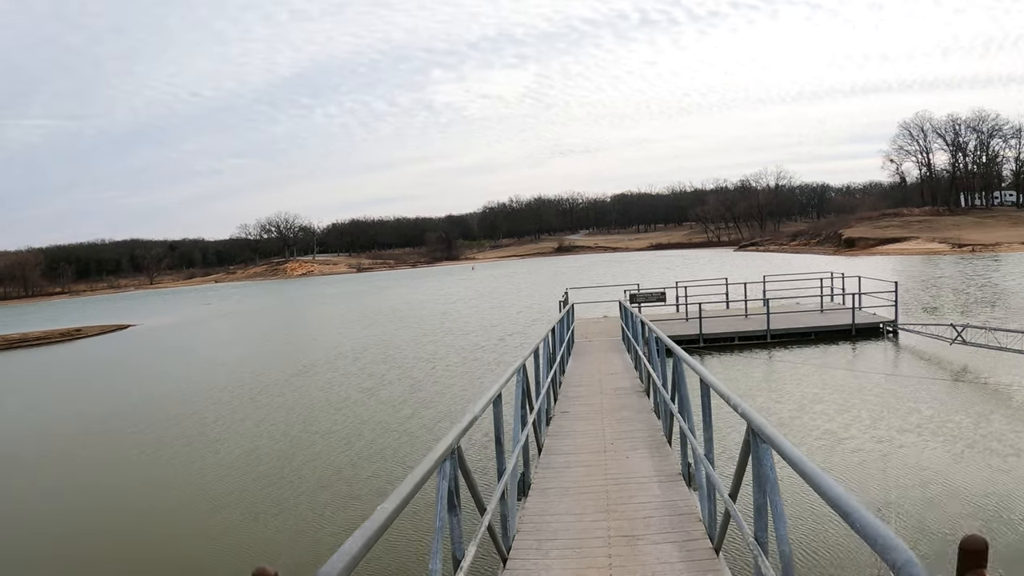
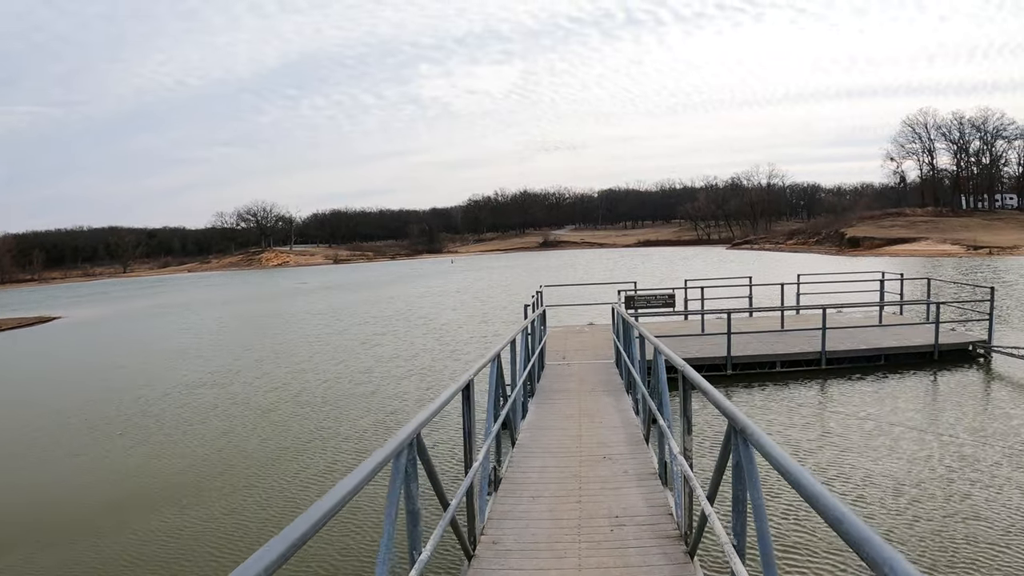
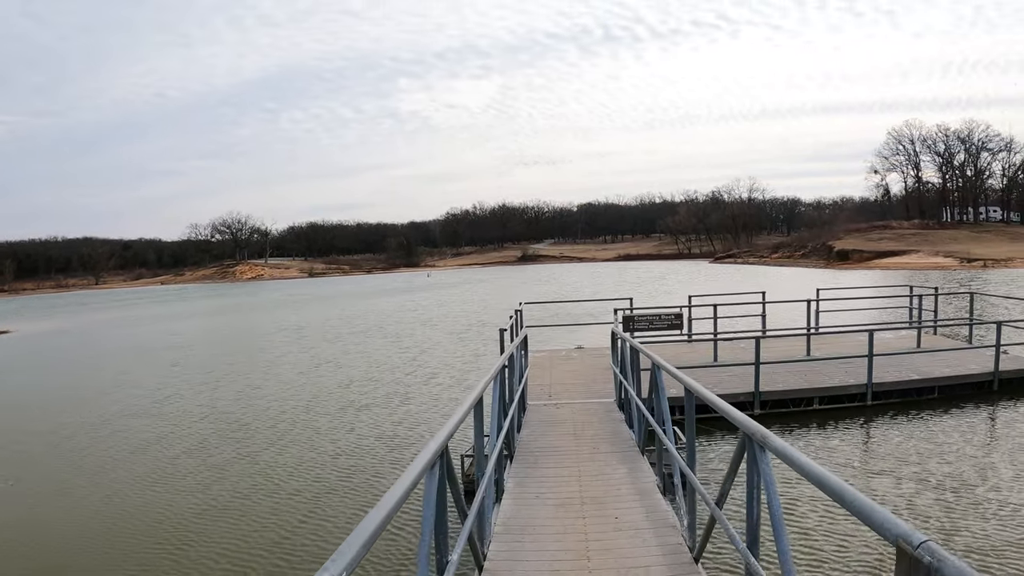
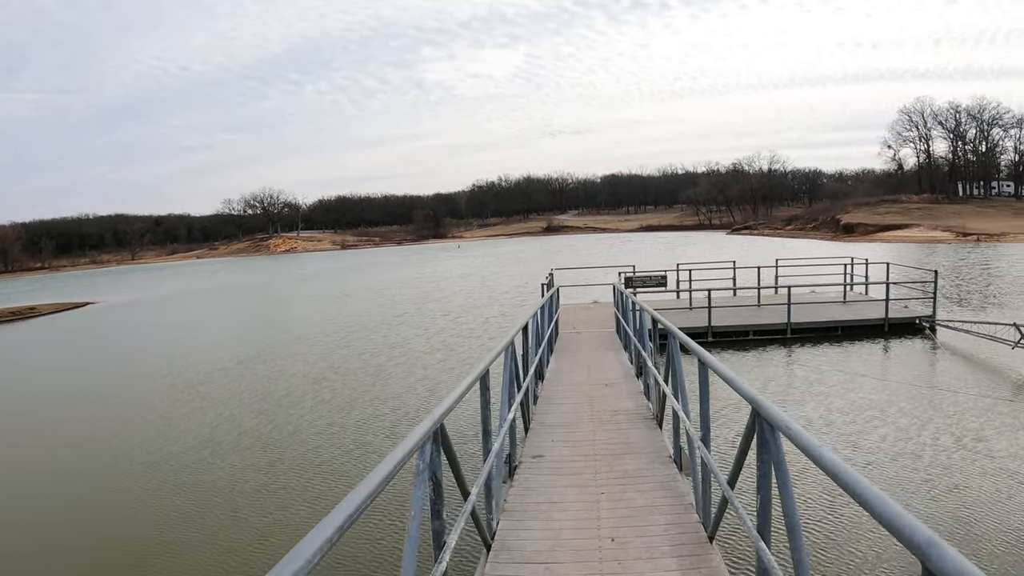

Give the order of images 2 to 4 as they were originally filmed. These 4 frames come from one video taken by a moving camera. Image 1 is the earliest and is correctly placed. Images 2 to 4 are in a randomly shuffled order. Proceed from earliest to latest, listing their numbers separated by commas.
4, 2, 3
